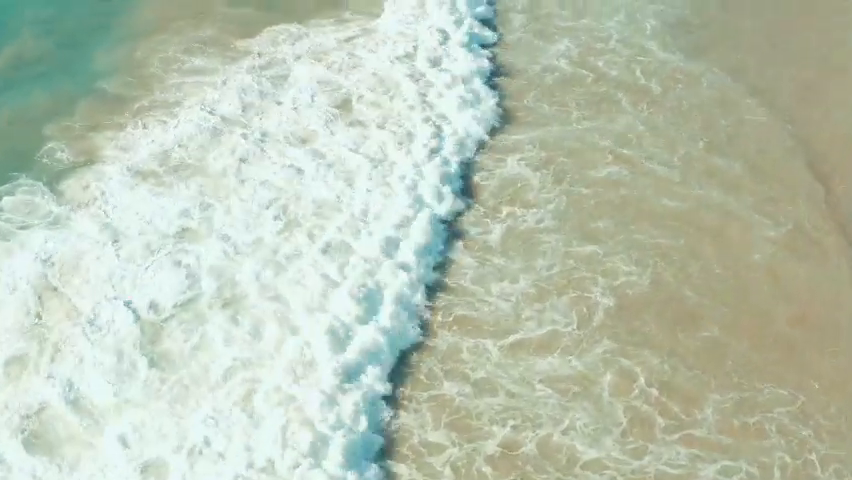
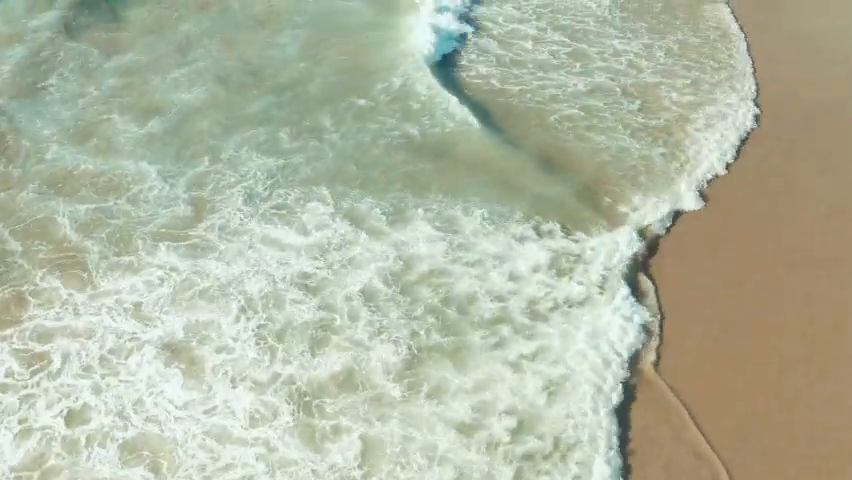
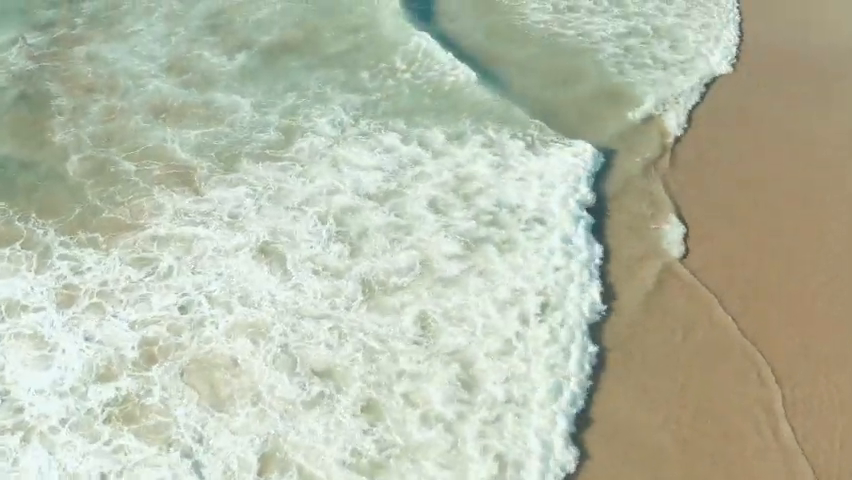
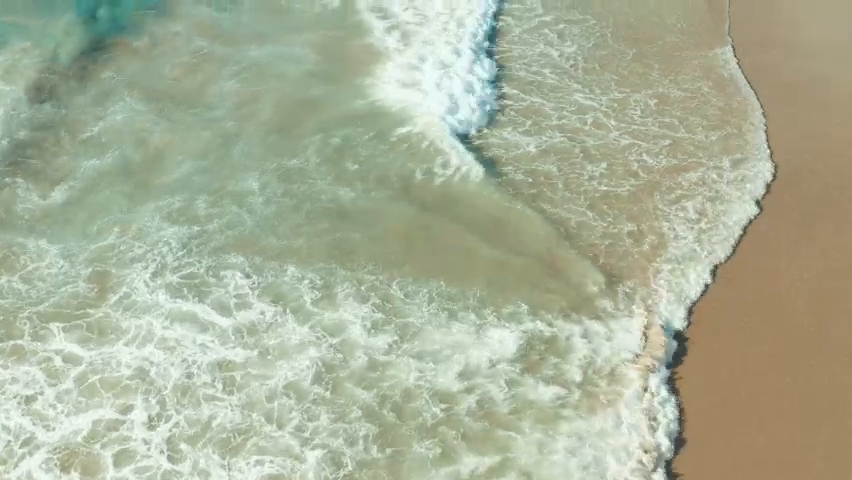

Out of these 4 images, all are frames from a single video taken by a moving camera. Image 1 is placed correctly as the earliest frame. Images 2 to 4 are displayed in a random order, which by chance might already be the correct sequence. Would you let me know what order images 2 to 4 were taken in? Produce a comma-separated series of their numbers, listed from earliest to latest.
3, 2, 4
